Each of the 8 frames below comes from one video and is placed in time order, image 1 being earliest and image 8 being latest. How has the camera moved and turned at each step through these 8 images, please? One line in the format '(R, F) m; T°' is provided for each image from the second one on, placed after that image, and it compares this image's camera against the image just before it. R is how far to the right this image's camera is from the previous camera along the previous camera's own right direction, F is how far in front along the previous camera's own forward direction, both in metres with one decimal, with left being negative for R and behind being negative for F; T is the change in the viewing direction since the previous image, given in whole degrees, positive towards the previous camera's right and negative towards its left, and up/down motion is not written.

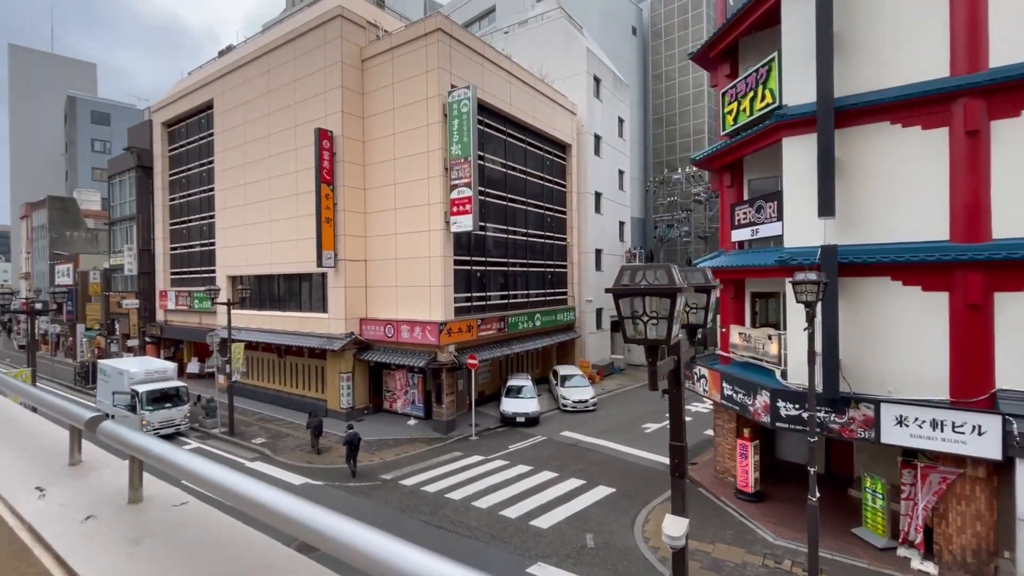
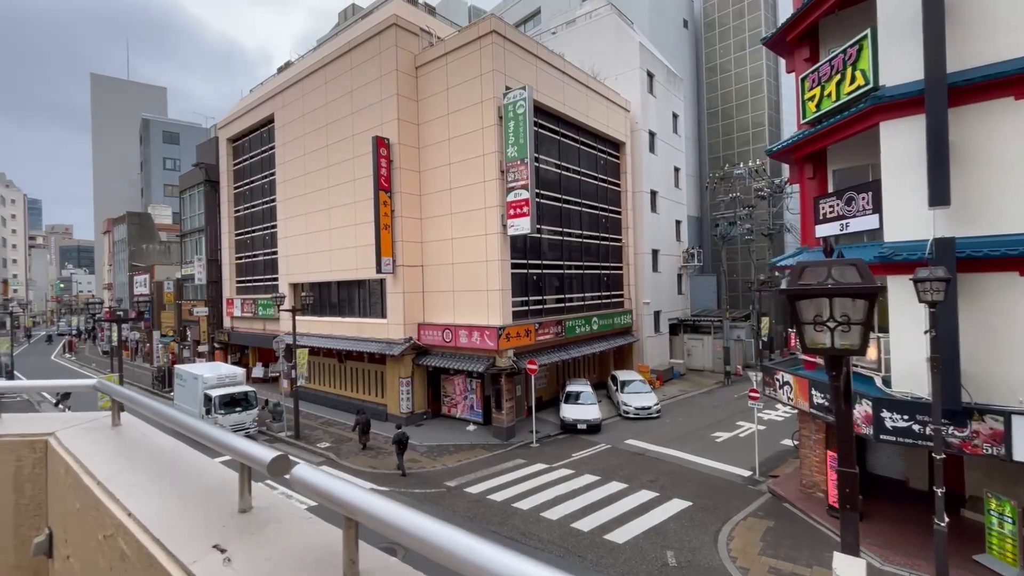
(-0.6, +0.4) m; -5°
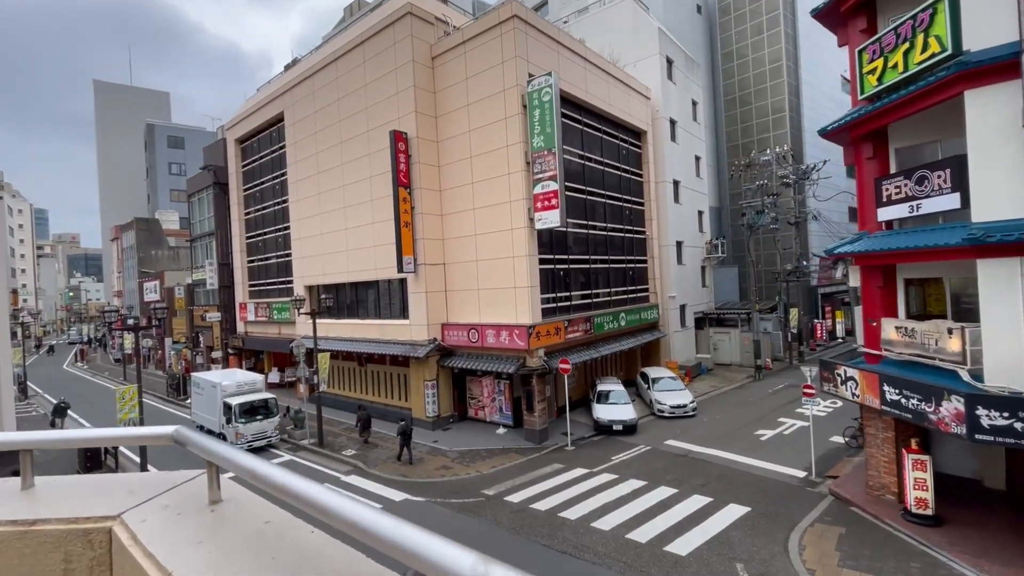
(-0.9, +0.8) m; -1°
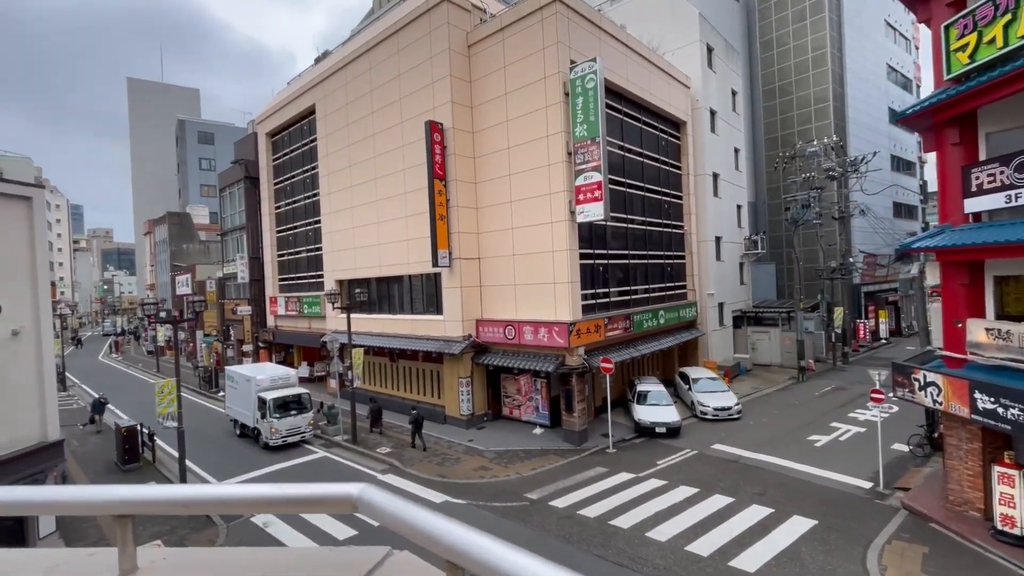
(-0.8, +0.6) m; -2°
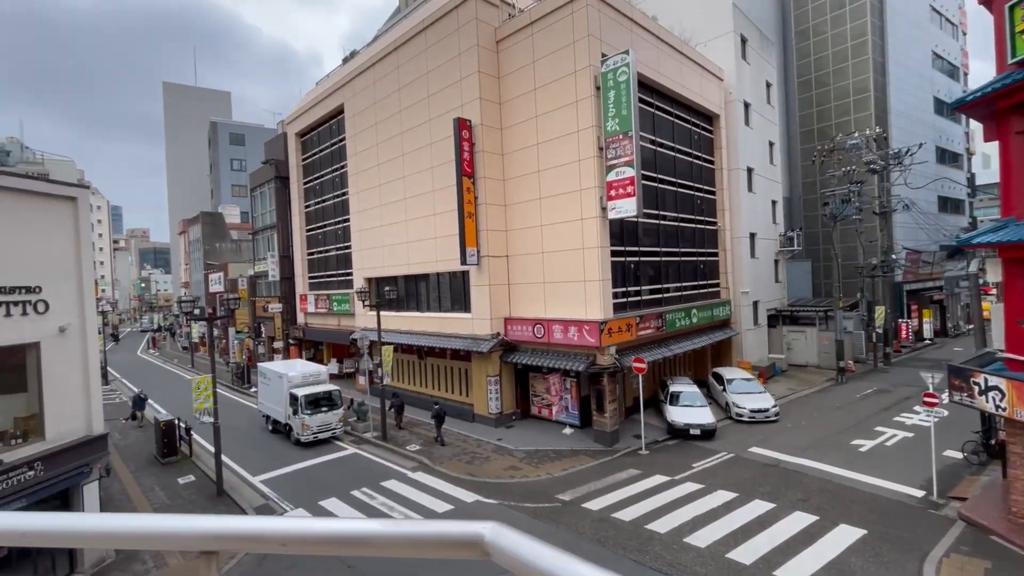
(-0.3, +0.2) m; -3°
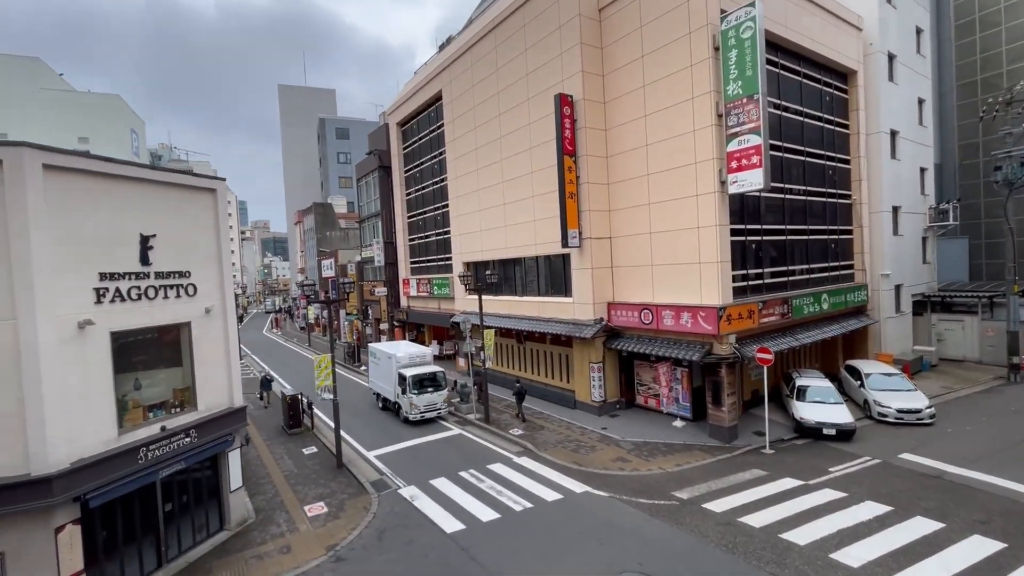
(-0.6, +0.5) m; -10°
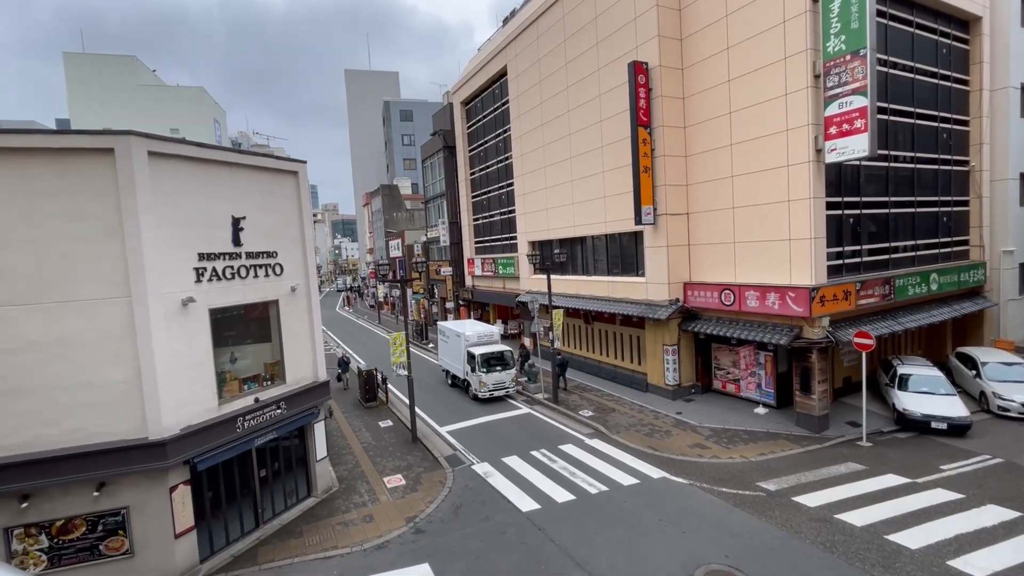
(-0.4, +0.3) m; -7°
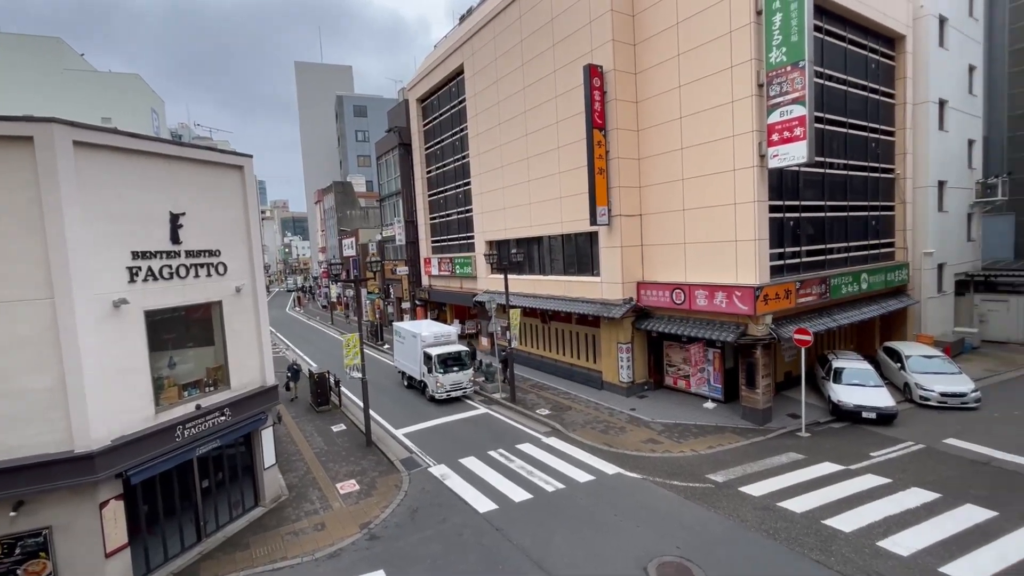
(0.0, 0.0) m; +5°
